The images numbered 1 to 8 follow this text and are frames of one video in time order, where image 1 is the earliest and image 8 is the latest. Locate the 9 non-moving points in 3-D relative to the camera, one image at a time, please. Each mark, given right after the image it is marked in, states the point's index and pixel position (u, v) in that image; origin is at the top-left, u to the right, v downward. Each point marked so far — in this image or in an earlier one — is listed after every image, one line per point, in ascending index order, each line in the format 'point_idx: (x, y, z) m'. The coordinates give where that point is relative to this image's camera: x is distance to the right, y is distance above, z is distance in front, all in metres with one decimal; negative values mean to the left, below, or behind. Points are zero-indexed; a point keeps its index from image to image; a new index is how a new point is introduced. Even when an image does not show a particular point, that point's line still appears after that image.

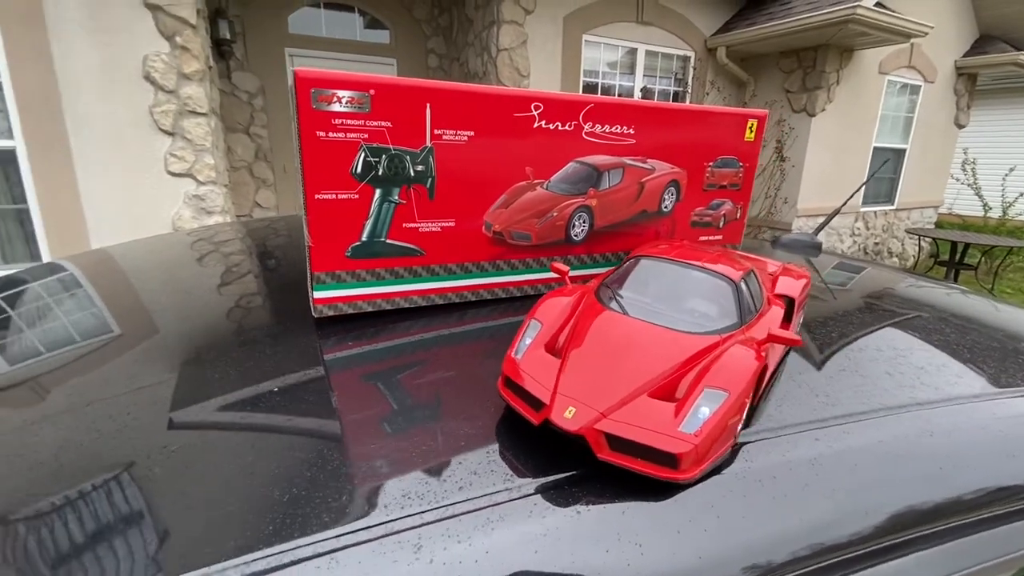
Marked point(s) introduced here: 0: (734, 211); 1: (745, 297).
0: (+1.4, +0.5, +3.5) m
1: (+0.9, 0.0, +2.1) m
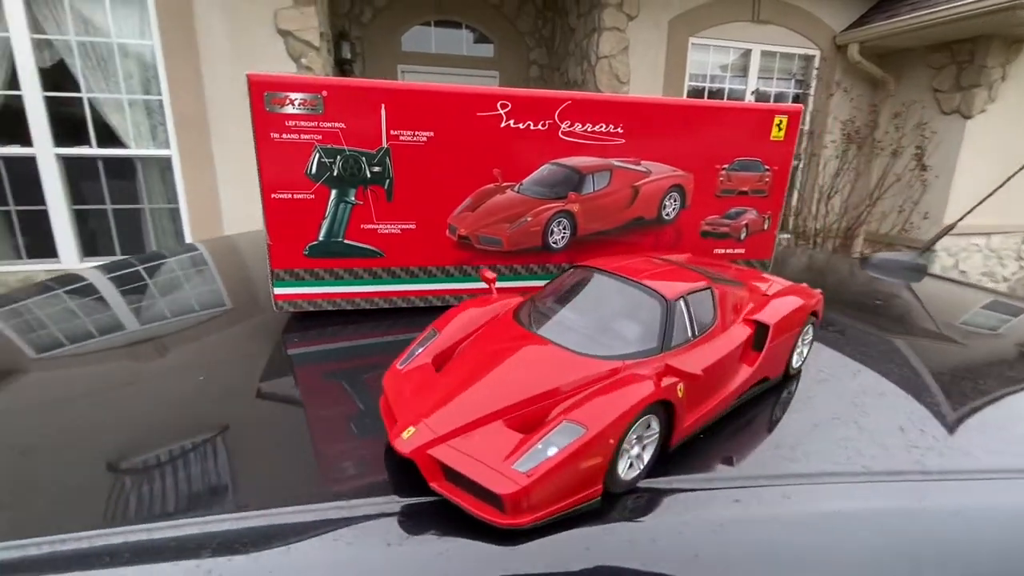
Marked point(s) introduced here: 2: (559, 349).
0: (+1.4, +0.4, +3.0) m
1: (+0.6, -0.1, +1.8) m
2: (+0.1, -0.2, +1.7) m
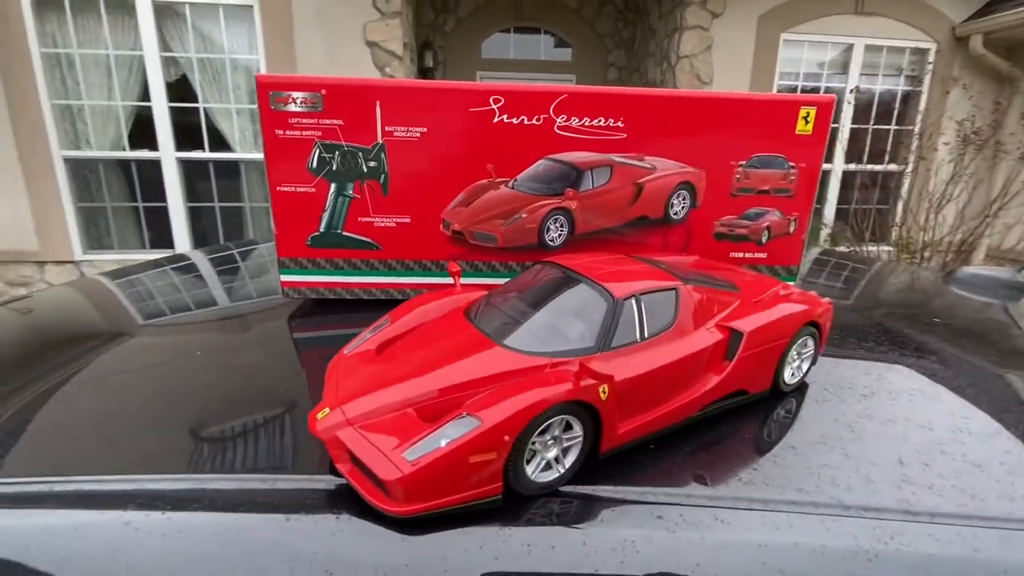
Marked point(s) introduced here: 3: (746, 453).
0: (+1.4, +0.3, +2.8) m
1: (+0.4, -0.1, +1.7) m
2: (-0.1, -0.2, +1.7) m
3: (+0.7, -0.5, +1.7) m
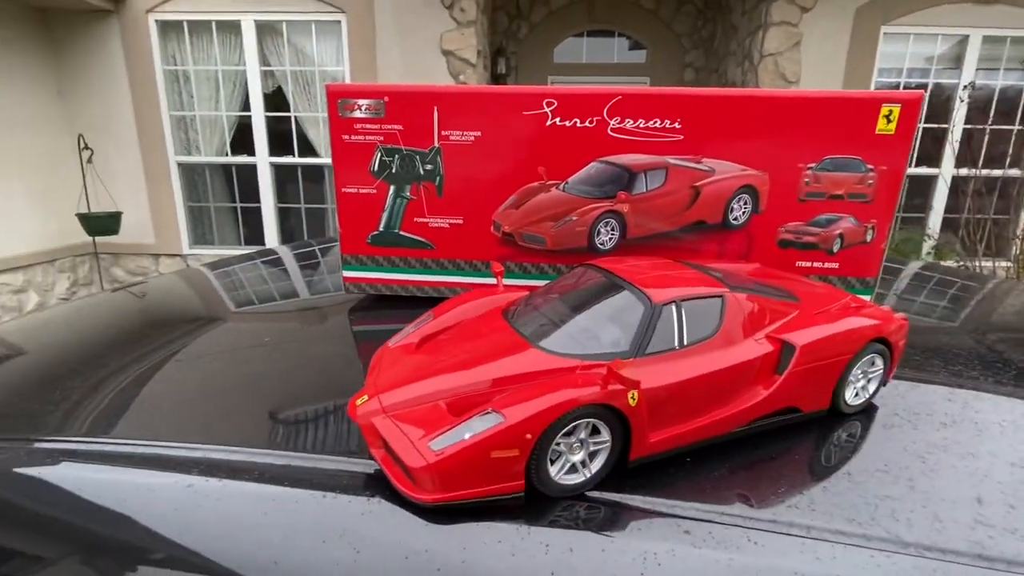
0: (+1.7, +0.3, +2.6) m
1: (+0.5, -0.1, +1.6) m
2: (0.0, -0.2, +1.7) m
3: (+0.8, -0.6, +1.6) m
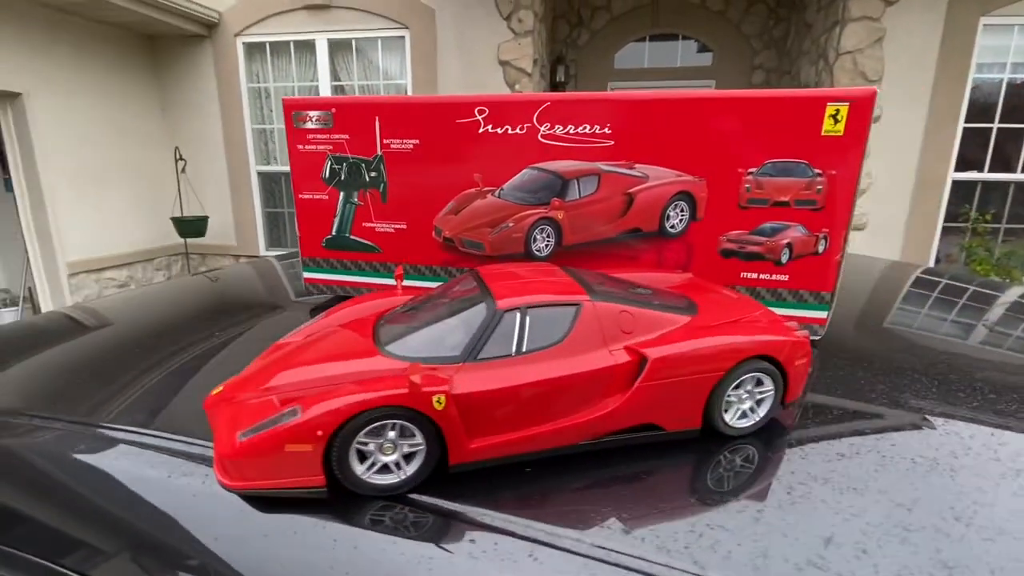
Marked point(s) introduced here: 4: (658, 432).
0: (+1.3, +0.2, +2.4) m
1: (0.0, -0.1, +1.6) m
2: (-0.4, -0.2, +1.7) m
3: (+0.3, -0.6, +1.5) m
4: (+0.5, -0.5, +1.7) m
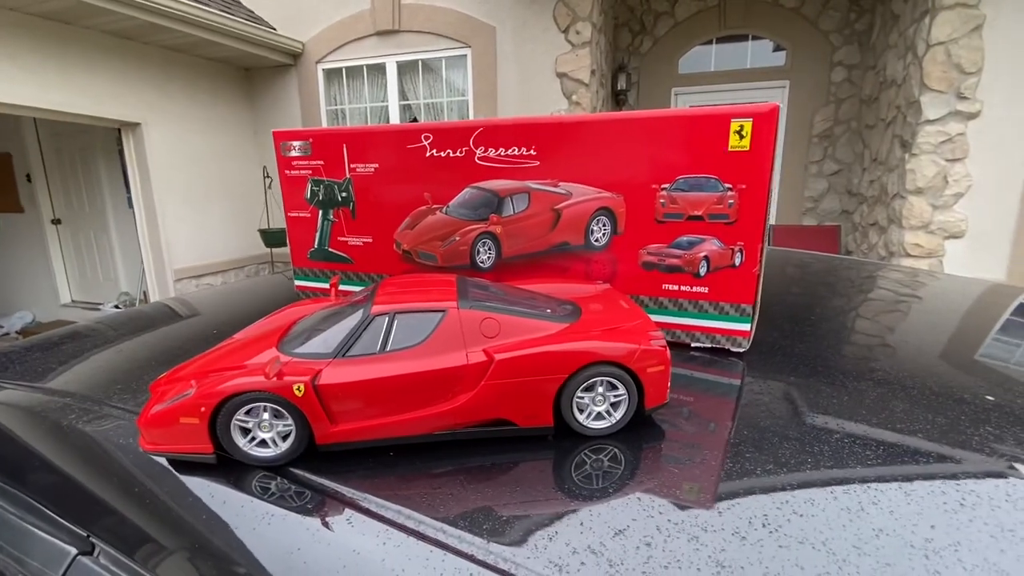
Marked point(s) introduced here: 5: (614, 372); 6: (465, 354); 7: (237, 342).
0: (+1.0, +0.2, +2.4) m
1: (-0.5, -0.2, +1.9) m
2: (-0.9, -0.2, +2.1) m
3: (-0.2, -0.6, +1.7) m
4: (0.0, -0.5, +1.9) m
5: (+0.4, -0.3, +1.9) m
6: (-0.2, -0.2, +1.8) m
7: (-1.1, -0.2, +2.1) m
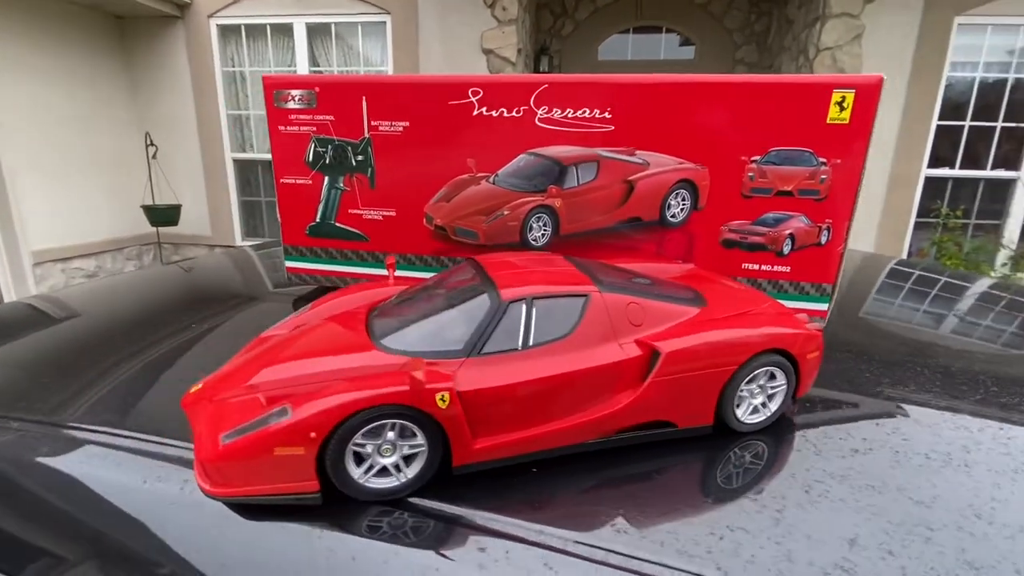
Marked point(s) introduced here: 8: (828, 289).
0: (+1.3, +0.2, +2.3) m
1: (0.0, -0.1, +1.5) m
2: (-0.4, -0.1, +1.6) m
3: (+0.3, -0.6, +1.4) m
4: (+0.5, -0.4, +1.6) m
5: (+0.8, -0.2, +1.7) m
6: (+0.3, -0.2, +1.5) m
7: (-0.6, -0.2, +1.6) m
8: (+1.4, 0.0, +2.4) m
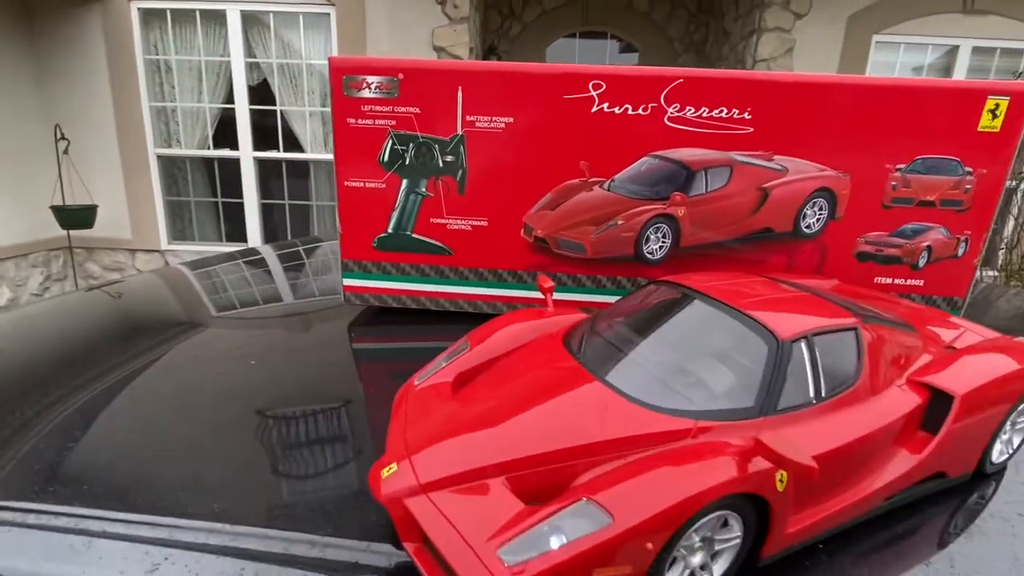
0: (+1.8, +0.2, +2.2) m
1: (+0.7, -0.2, +1.2) m
2: (+0.2, -0.2, +1.3) m
3: (+1.0, -0.6, +1.2) m
4: (+1.1, -0.5, +1.4) m
5: (+1.4, -0.3, +1.5) m
6: (+0.9, -0.2, +1.3) m
7: (0.0, -0.3, +1.2) m
8: (+1.9, -0.1, +2.3) m
